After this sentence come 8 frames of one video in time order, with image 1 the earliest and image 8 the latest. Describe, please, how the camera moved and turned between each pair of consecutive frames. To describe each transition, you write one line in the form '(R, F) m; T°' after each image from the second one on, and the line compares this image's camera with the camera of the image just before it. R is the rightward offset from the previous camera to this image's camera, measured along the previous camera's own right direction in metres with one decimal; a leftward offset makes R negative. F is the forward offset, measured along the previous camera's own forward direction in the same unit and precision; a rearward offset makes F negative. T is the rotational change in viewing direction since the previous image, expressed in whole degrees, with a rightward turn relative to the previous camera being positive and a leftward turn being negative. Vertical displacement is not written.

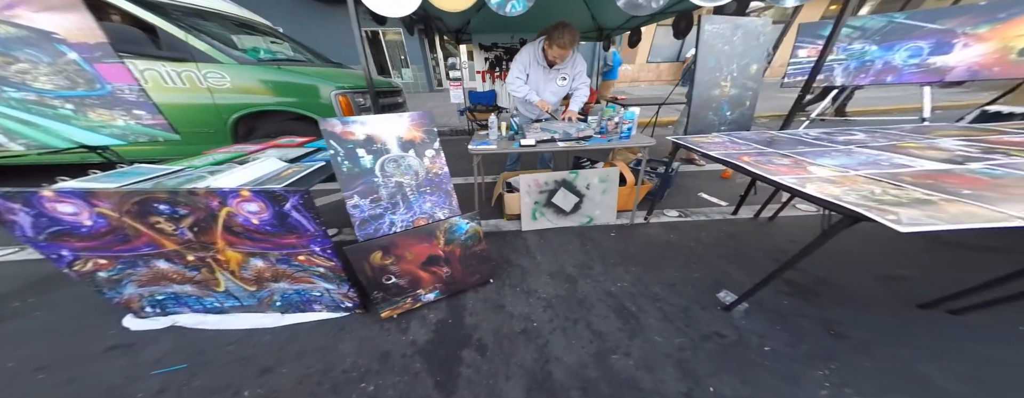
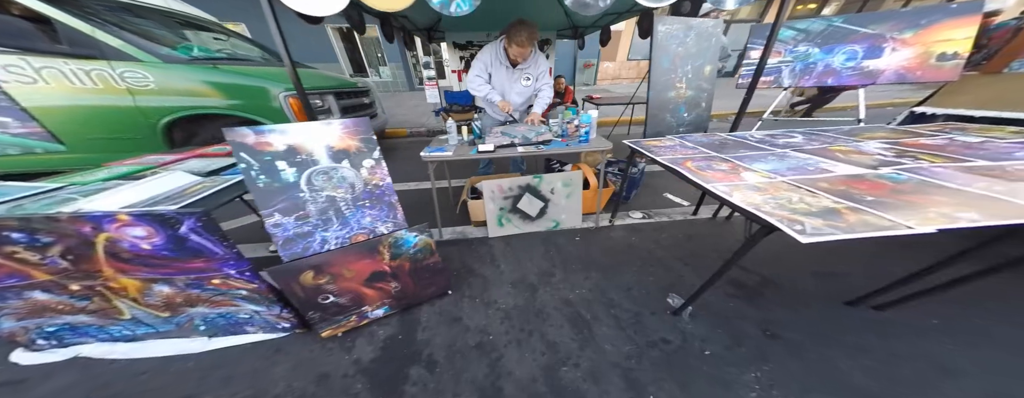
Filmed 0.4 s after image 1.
(+0.3, 0.0) m; +3°
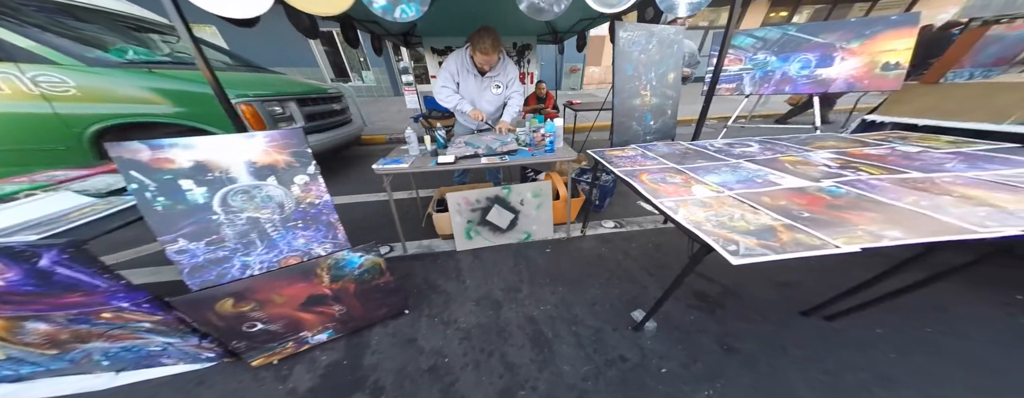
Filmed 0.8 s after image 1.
(+0.2, +0.1) m; +2°
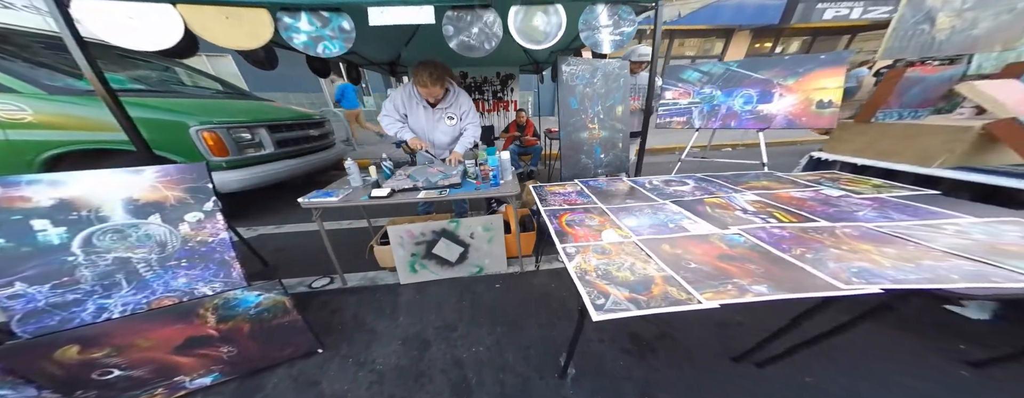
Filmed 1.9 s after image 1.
(+0.5, 0.0) m; -1°
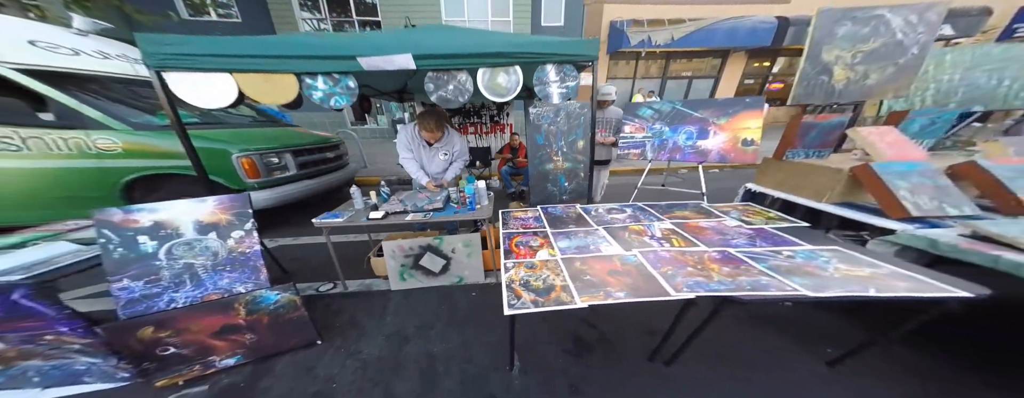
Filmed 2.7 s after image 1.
(+0.3, -0.4) m; -2°
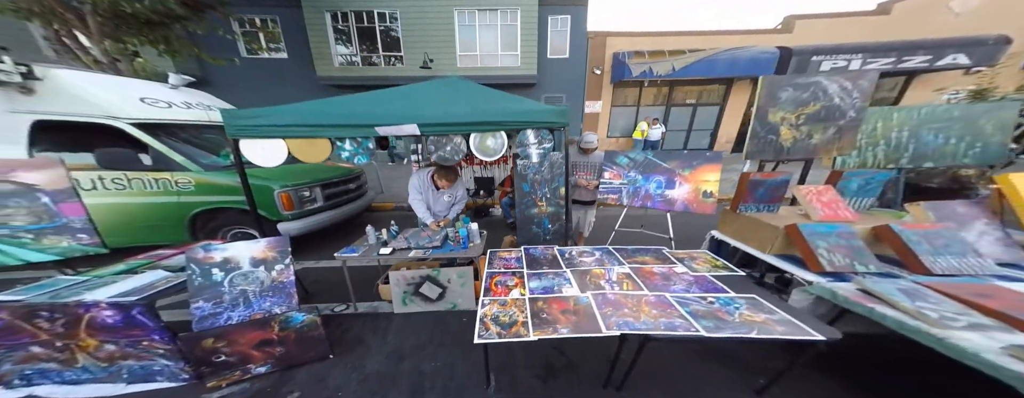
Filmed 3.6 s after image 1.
(+0.3, -0.4) m; -3°
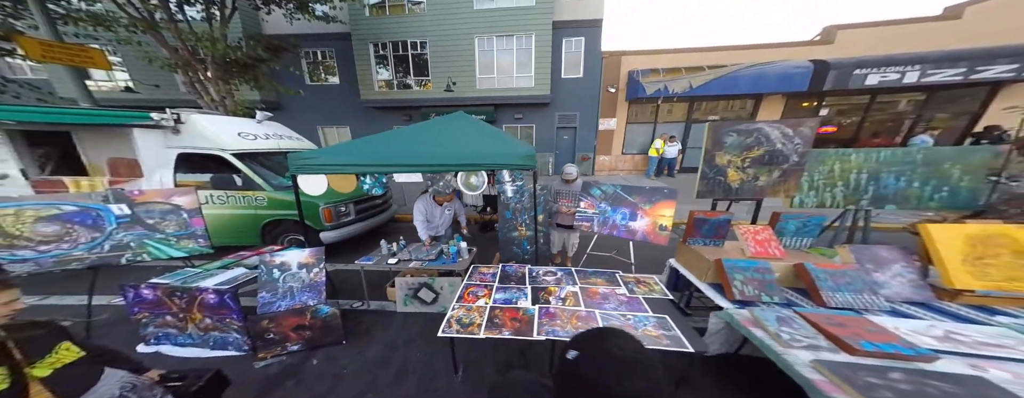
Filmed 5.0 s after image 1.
(+0.6, -0.5) m; -7°
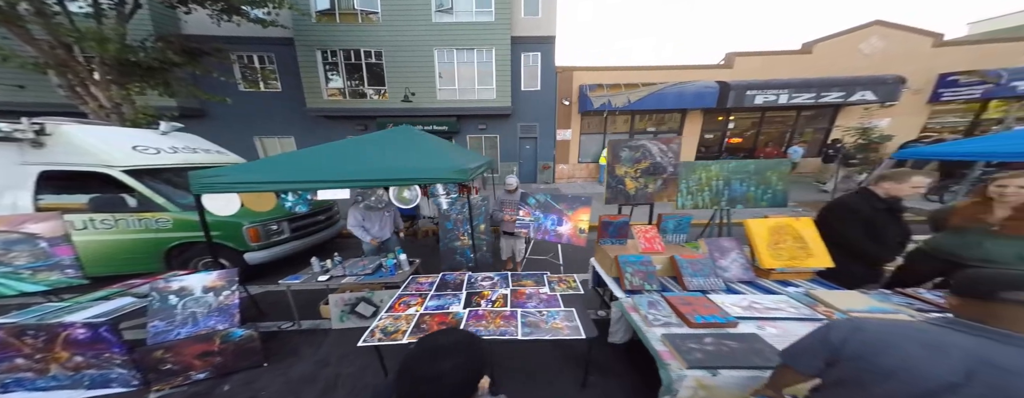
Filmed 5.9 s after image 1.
(+0.4, -0.2) m; +8°
